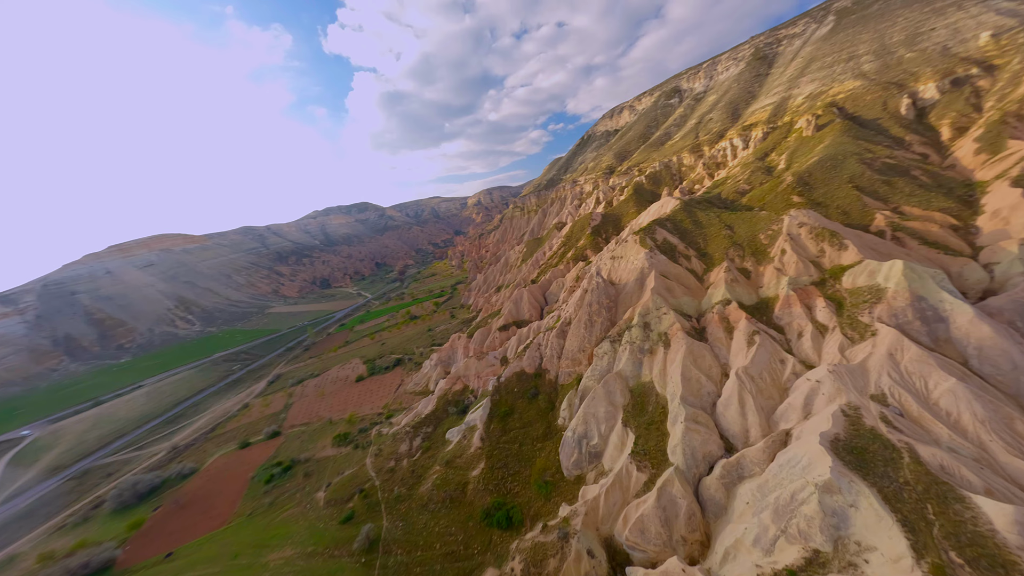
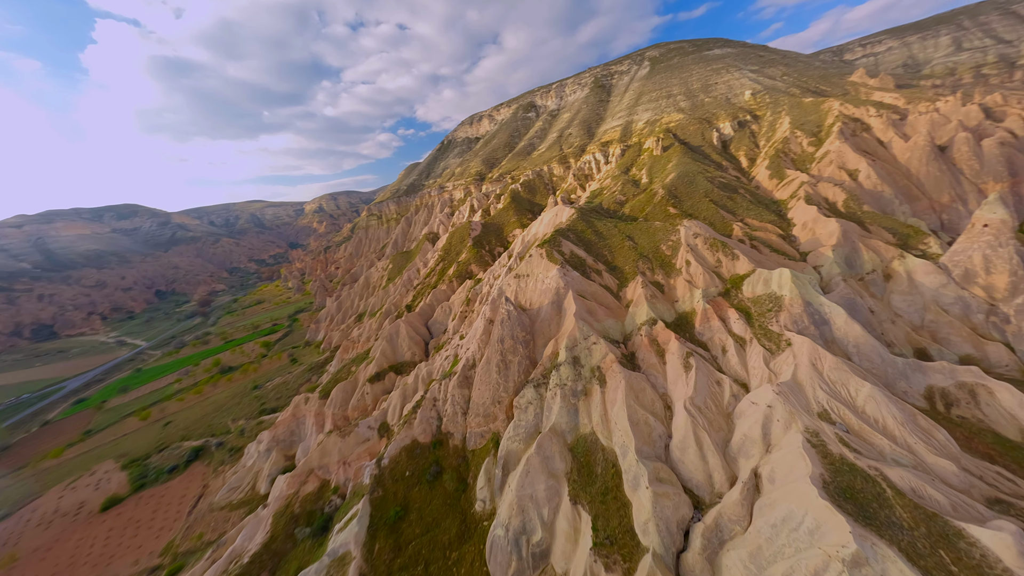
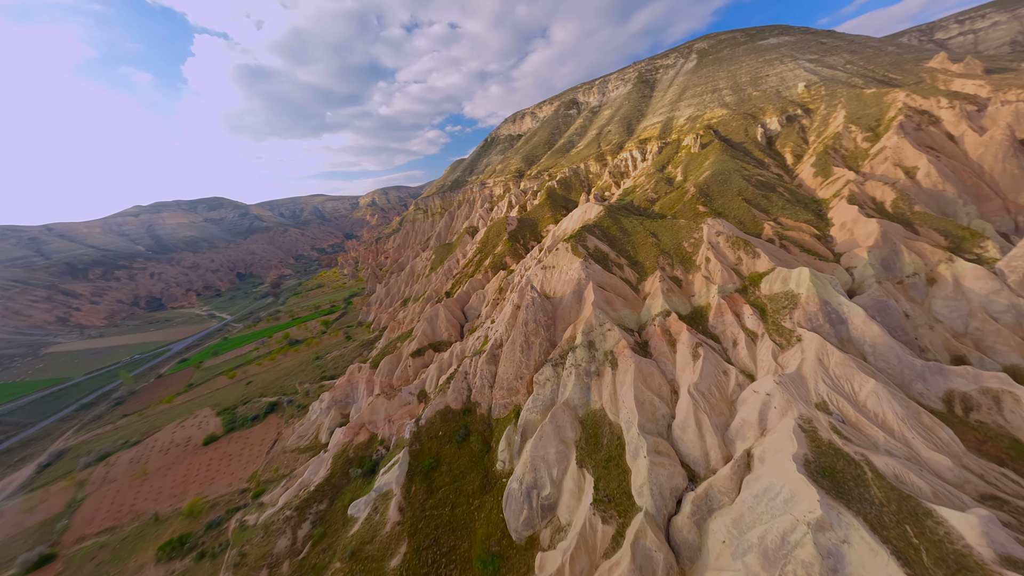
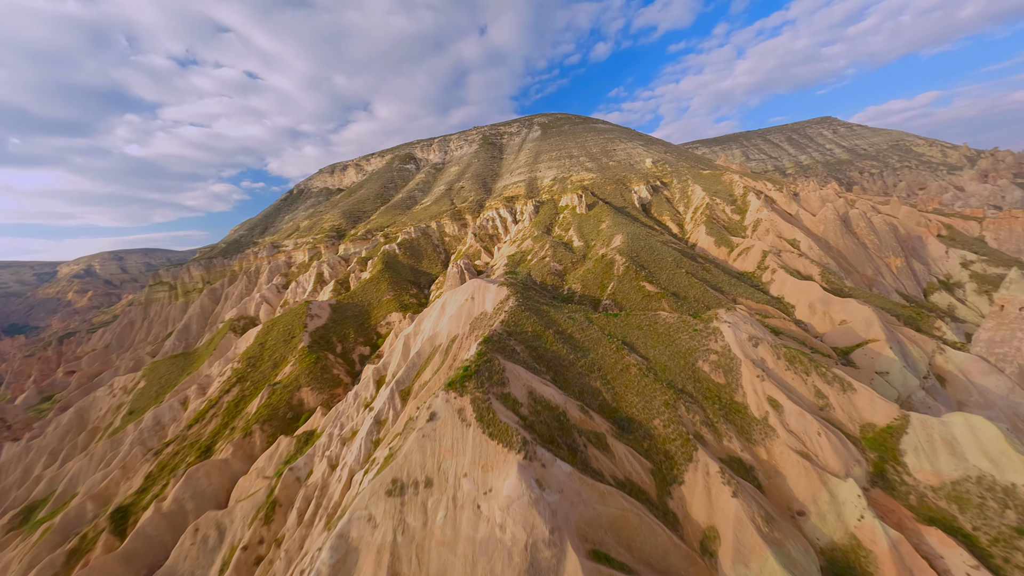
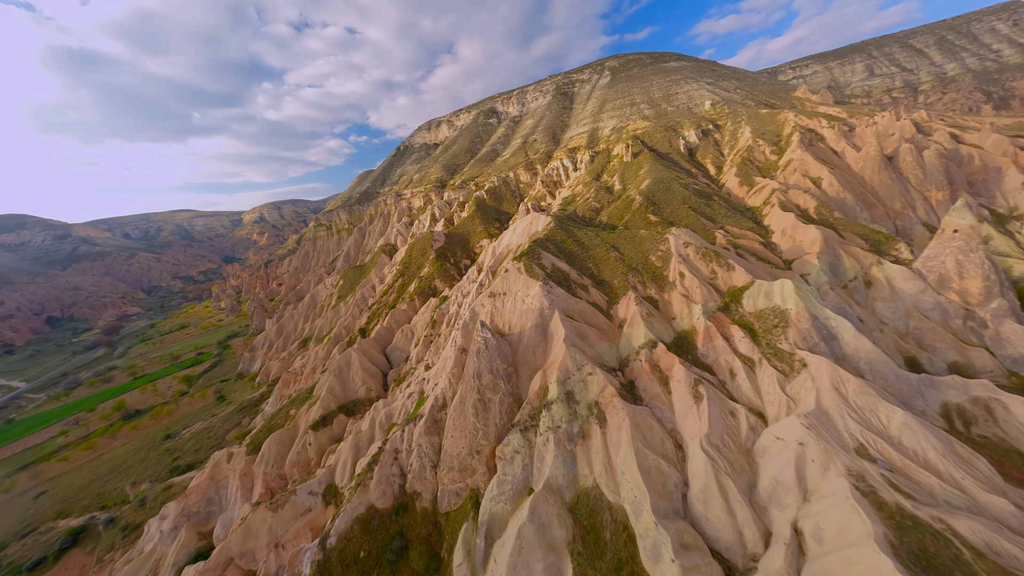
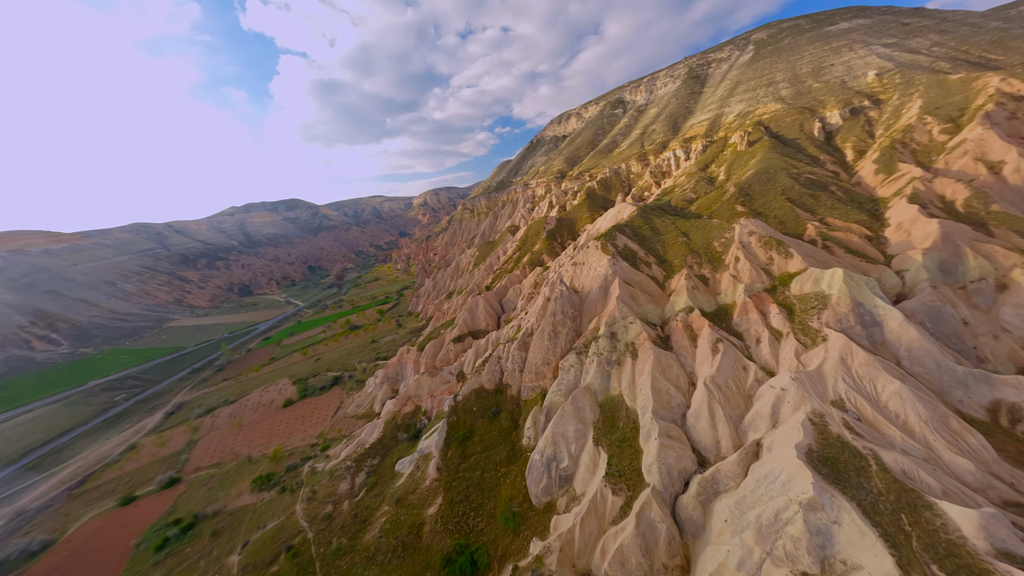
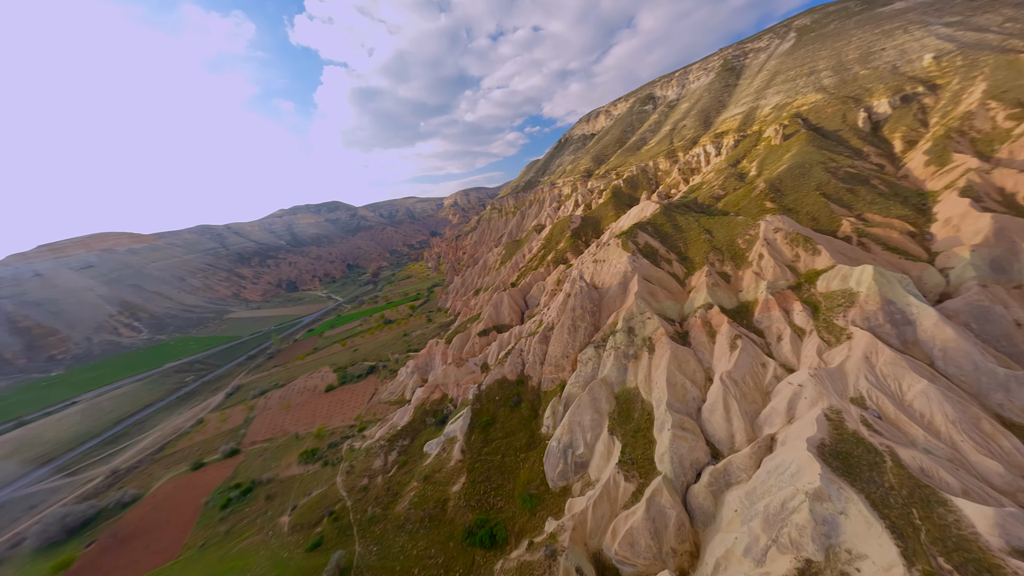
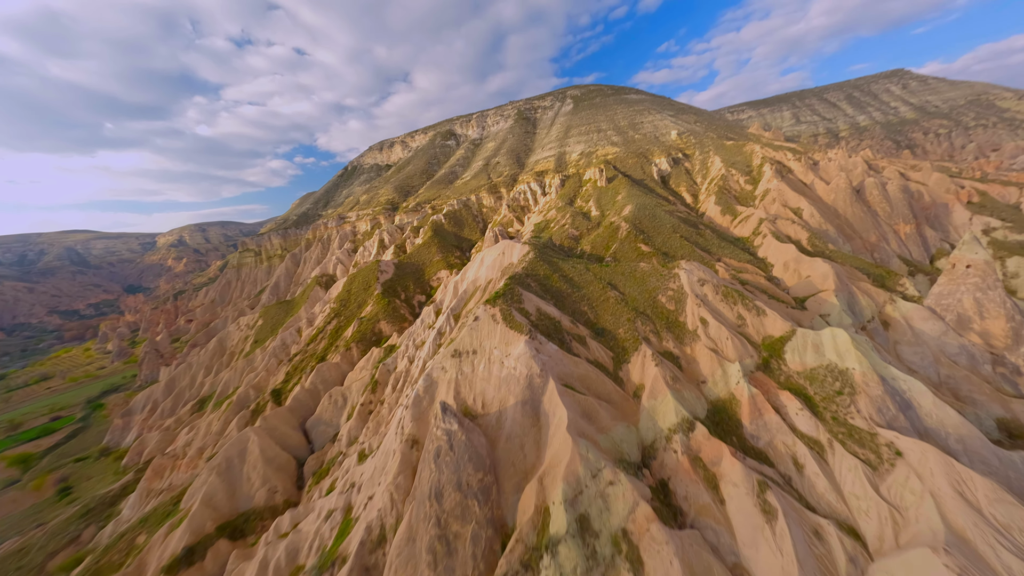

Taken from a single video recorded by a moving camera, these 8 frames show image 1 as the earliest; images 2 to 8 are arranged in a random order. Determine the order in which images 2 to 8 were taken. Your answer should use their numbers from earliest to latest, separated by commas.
7, 6, 3, 2, 5, 8, 4
